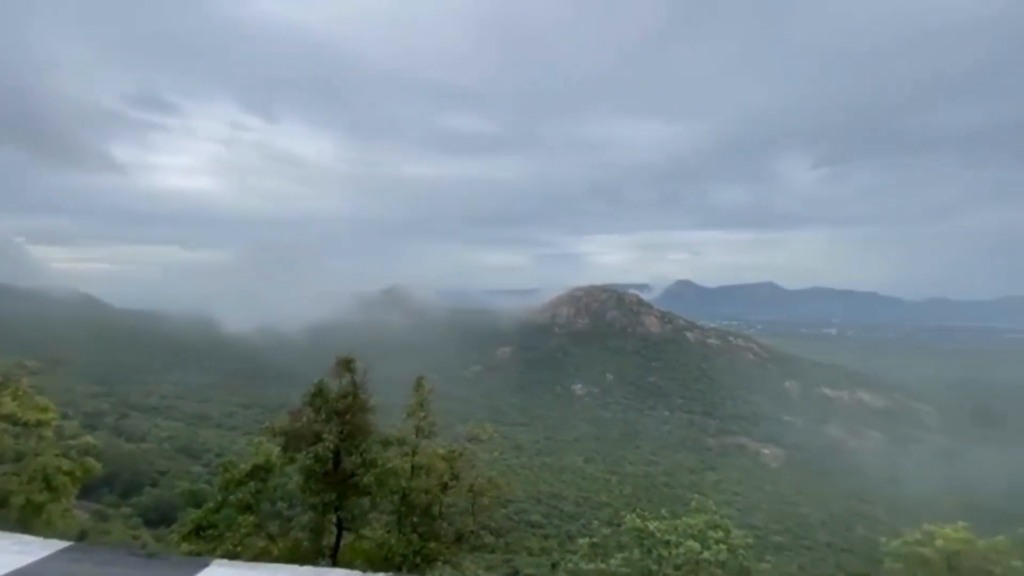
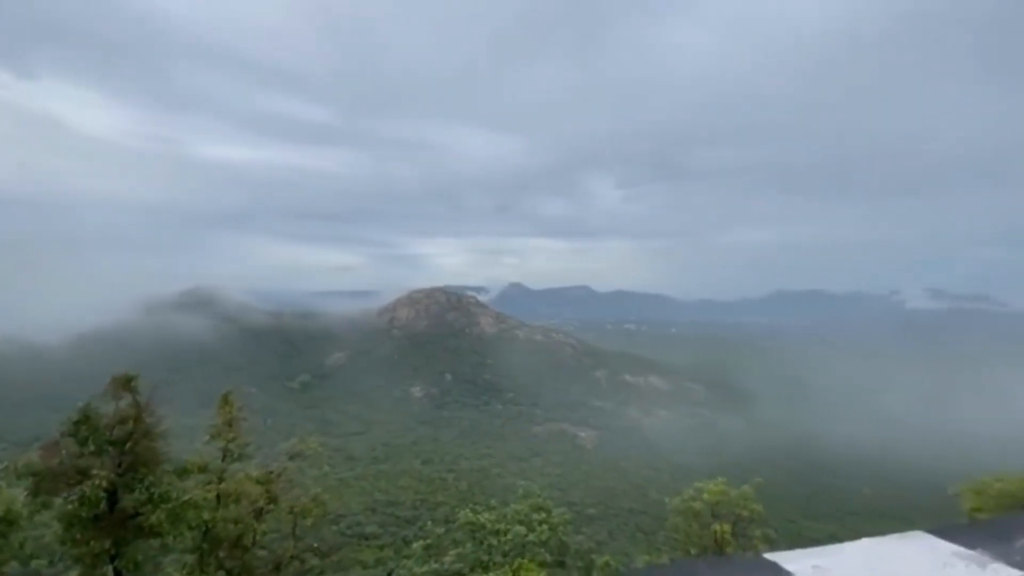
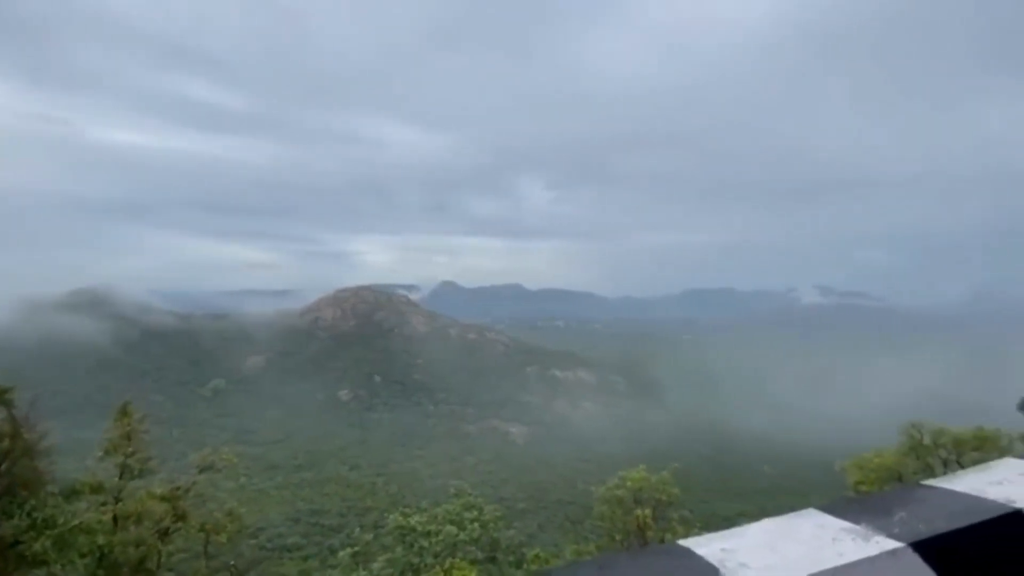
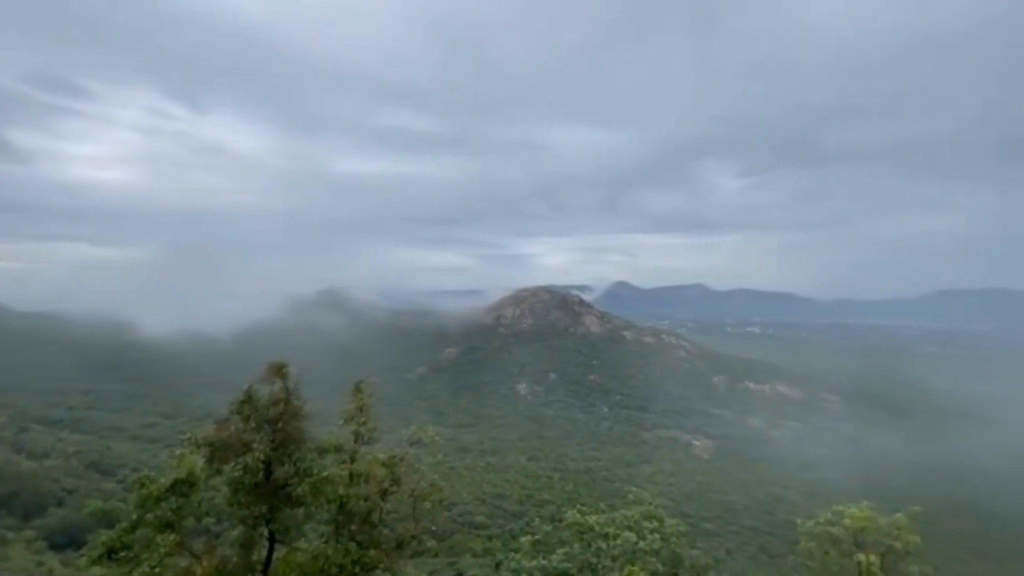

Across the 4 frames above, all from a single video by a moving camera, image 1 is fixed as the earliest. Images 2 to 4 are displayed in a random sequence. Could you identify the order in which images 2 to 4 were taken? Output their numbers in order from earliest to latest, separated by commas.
4, 2, 3
